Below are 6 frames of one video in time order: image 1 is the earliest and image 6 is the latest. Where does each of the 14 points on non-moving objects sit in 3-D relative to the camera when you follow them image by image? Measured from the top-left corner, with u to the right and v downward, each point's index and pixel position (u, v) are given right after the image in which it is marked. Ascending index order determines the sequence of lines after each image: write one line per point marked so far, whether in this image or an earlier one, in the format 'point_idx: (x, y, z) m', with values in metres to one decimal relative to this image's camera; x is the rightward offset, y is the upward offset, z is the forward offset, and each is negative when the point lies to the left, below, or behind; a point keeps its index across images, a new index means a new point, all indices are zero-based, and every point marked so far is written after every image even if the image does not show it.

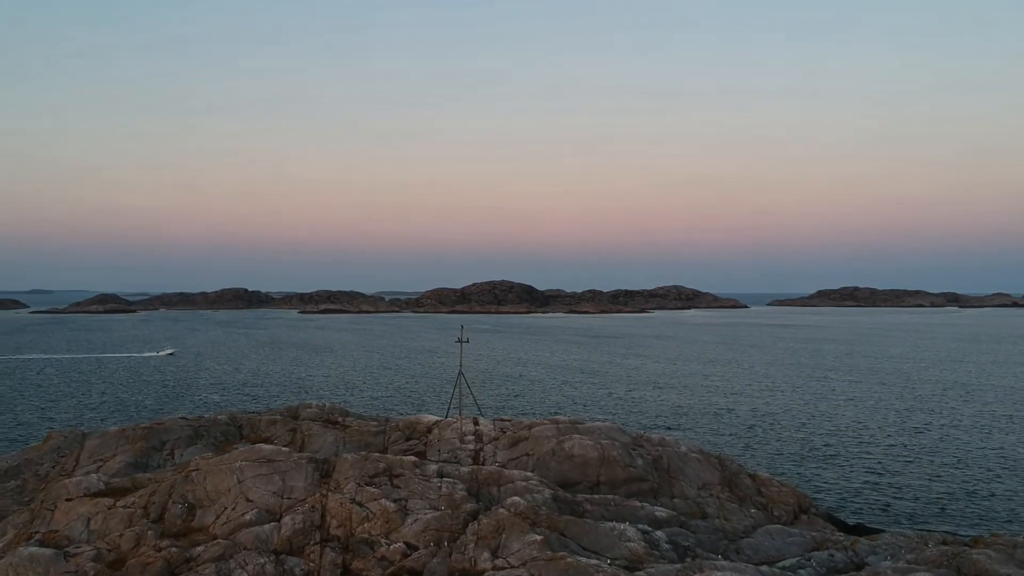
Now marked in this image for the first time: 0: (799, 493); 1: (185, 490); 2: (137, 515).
0: (+8.2, -5.8, +19.5) m
1: (-6.2, -3.8, +12.8) m
2: (-6.8, -4.1, +12.3) m
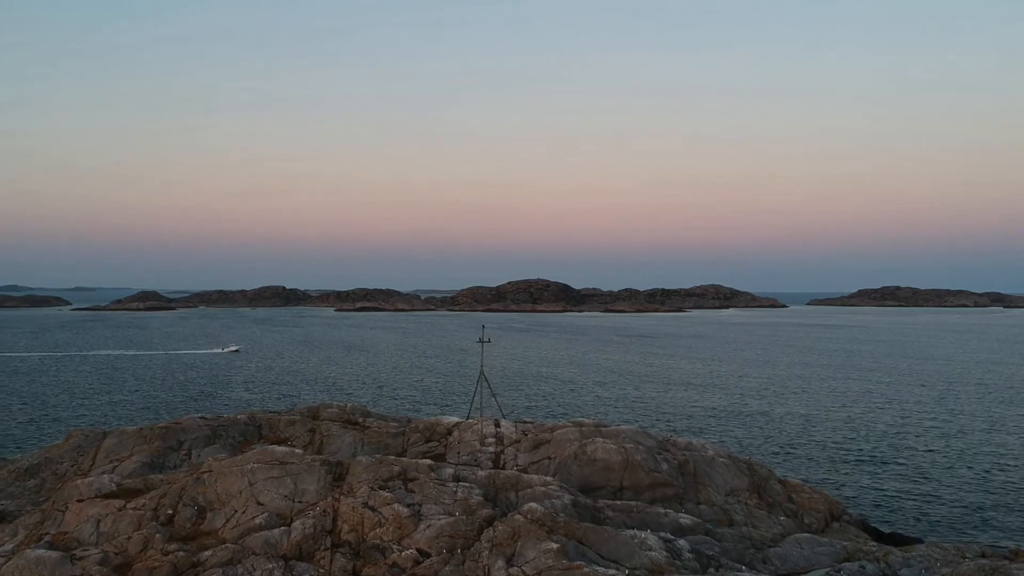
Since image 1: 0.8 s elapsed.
0: (+8.8, -5.8, +18.7) m
1: (-5.9, -3.8, +12.6) m
2: (-6.6, -4.1, +12.1) m
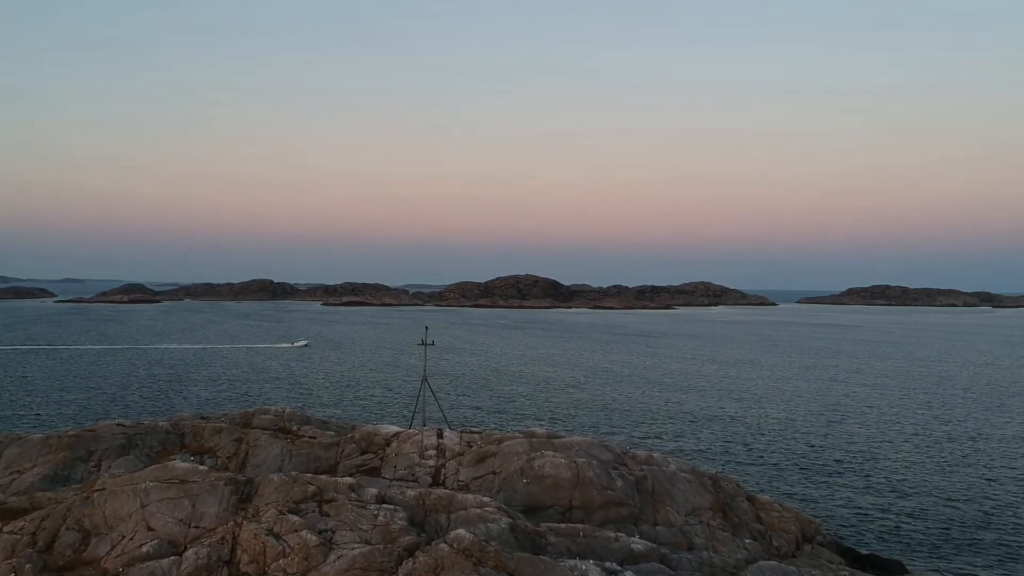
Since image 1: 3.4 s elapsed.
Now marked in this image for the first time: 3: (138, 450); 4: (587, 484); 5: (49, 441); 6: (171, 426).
0: (+7.4, -6.0, +17.6) m
1: (-7.2, -3.8, +11.3) m
2: (-7.9, -4.1, +10.8) m
3: (-8.5, -3.7, +15.3) m
4: (+1.7, -4.6, +15.8) m
5: (-10.2, -3.4, +14.8) m
6: (-8.4, -3.4, +16.8) m
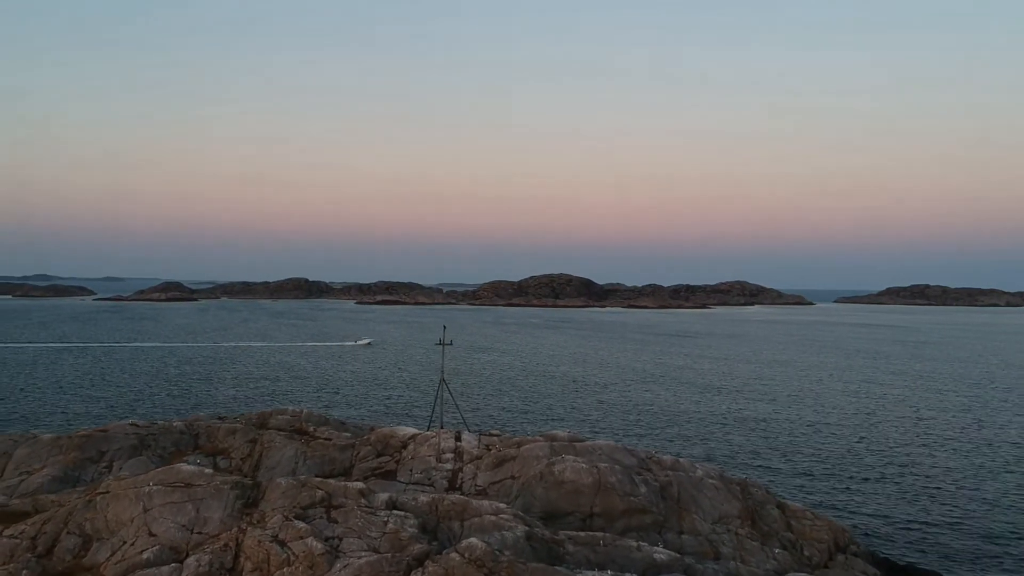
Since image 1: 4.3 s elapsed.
0: (+7.9, -5.9, +16.7) m
1: (-7.0, -3.8, +11.1) m
2: (-7.7, -4.1, +10.6) m
3: (-8.0, -3.6, +15.1) m
4: (+2.2, -4.5, +15.1) m
5: (-9.8, -3.3, +14.7) m
6: (-7.9, -3.4, +16.5) m
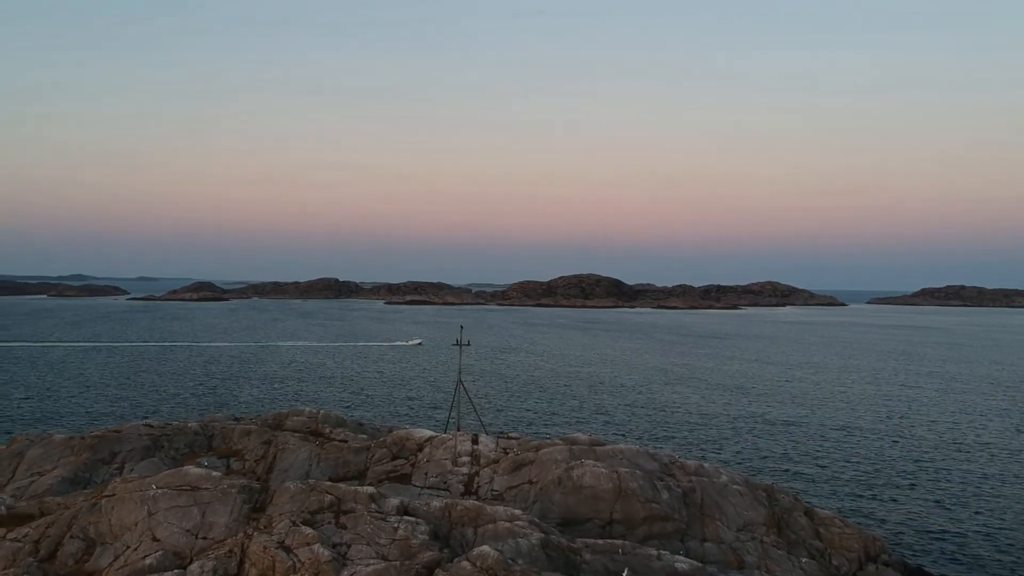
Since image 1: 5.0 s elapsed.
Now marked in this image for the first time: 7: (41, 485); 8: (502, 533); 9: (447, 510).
0: (+8.3, -5.9, +15.9) m
1: (-6.8, -3.8, +10.9) m
2: (-7.5, -4.0, +10.4) m
3: (-7.7, -3.6, +14.9) m
4: (+2.5, -4.5, +14.5) m
5: (-9.5, -3.3, +14.6) m
6: (-7.5, -3.3, +16.4) m
7: (-9.1, -3.8, +13.2) m
8: (-0.2, -4.3, +11.9) m
9: (-1.2, -4.1, +12.5) m
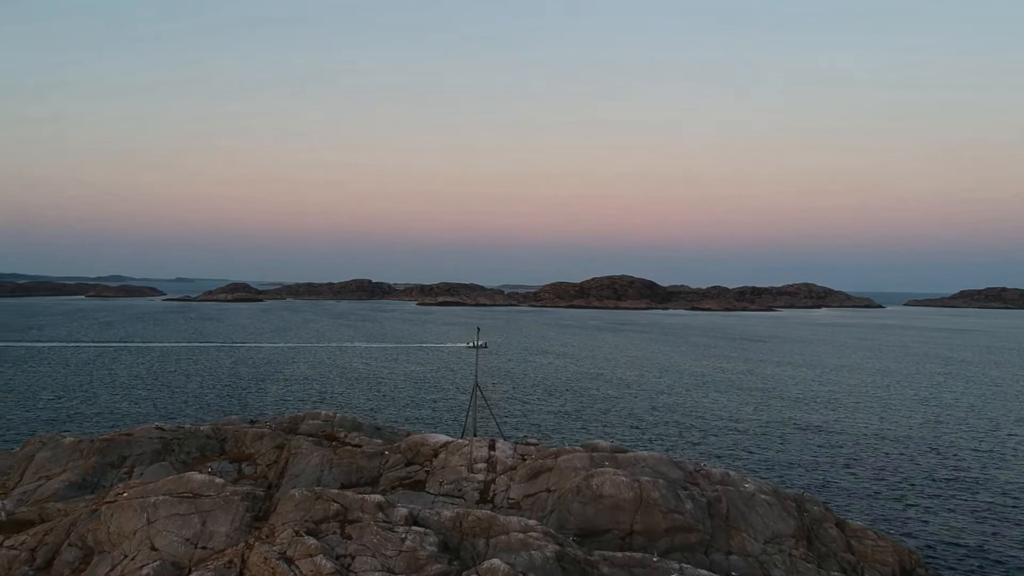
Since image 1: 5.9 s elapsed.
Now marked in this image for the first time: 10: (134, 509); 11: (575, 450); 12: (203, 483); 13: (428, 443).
0: (+8.7, -5.9, +14.9) m
1: (-6.6, -3.8, +10.6) m
2: (-7.3, -4.0, +10.1) m
3: (-7.3, -3.6, +14.6) m
4: (+2.9, -4.5, +13.8) m
5: (-9.1, -3.3, +14.4) m
6: (-7.1, -3.4, +16.1) m
7: (-8.8, -3.8, +13.0) m
8: (0.0, -4.3, +11.4) m
9: (-0.9, -4.1, +12.0) m
10: (-5.9, -3.5, +10.7) m
11: (+1.5, -3.8, +16.1) m
12: (-5.1, -3.3, +11.4) m
13: (-2.0, -3.7, +16.2) m
